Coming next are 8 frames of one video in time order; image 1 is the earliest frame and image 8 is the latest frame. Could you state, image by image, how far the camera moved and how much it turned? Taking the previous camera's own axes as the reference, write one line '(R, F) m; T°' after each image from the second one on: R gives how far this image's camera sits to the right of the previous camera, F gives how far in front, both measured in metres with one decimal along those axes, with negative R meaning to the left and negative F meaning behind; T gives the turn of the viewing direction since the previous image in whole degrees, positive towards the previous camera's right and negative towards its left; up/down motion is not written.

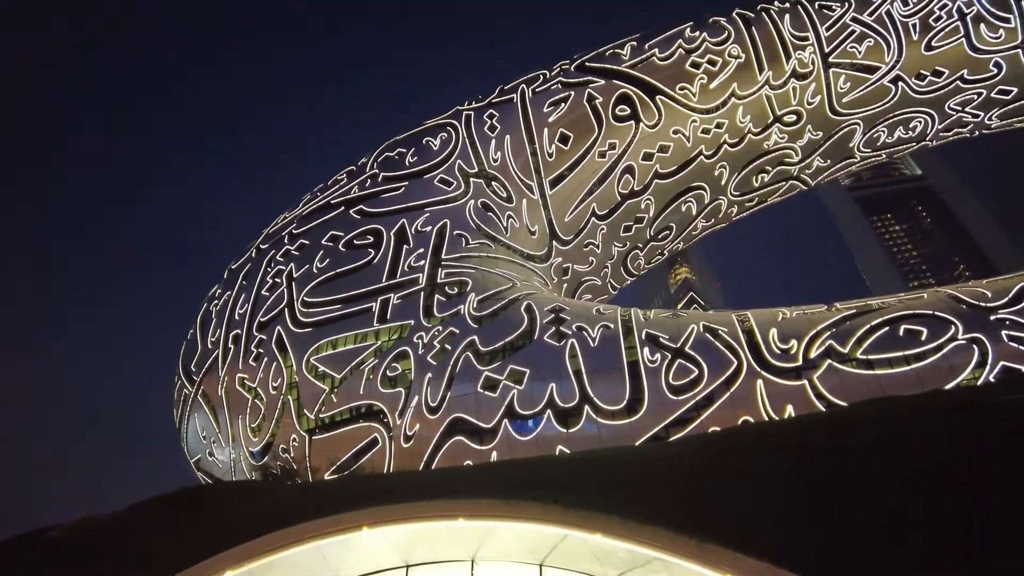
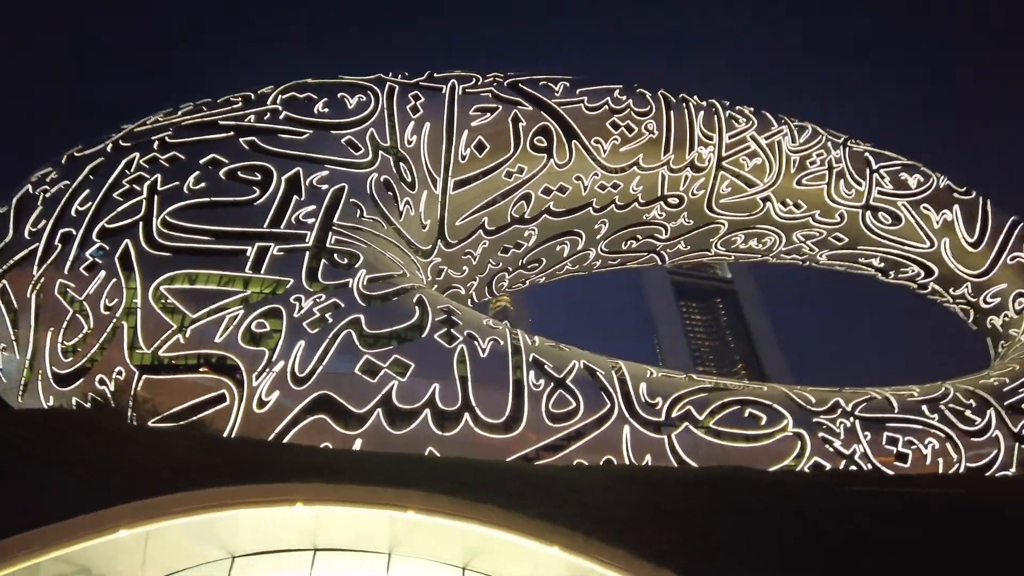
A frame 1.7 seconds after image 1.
(-1.3, +0.3) m; +18°
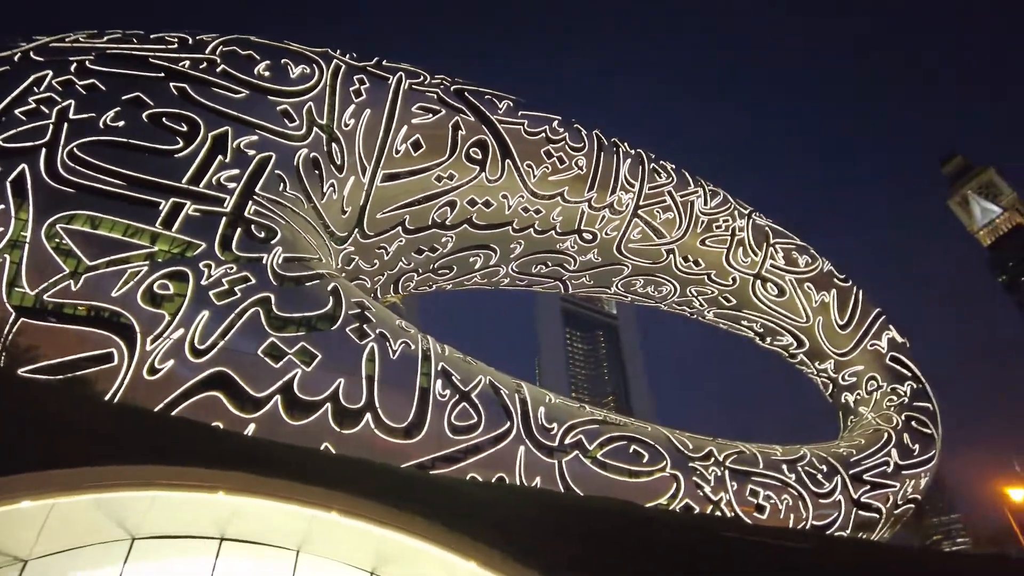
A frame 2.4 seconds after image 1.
(-0.5, 0.0) m; +10°
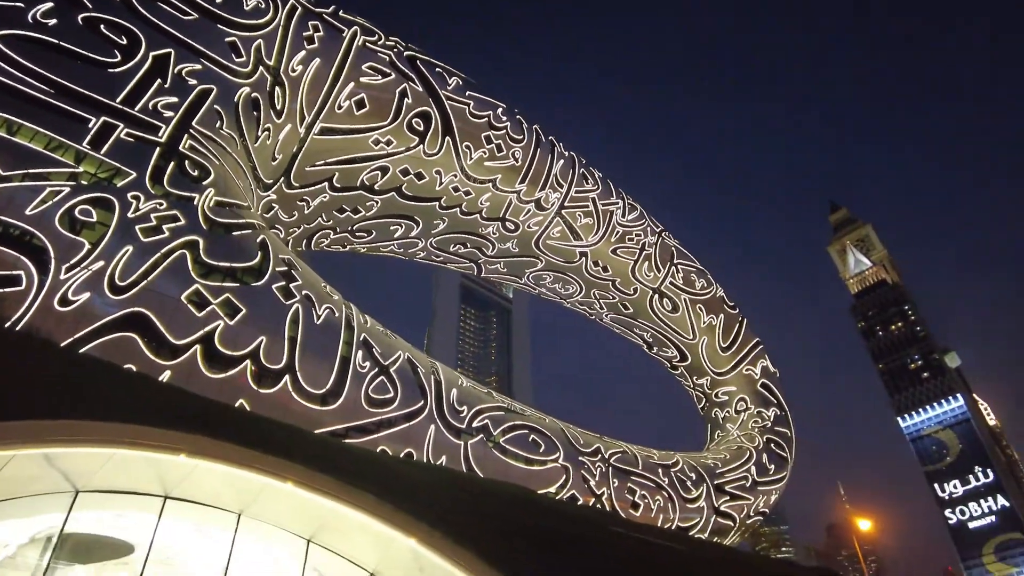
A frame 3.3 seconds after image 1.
(-0.6, -0.2) m; +10°
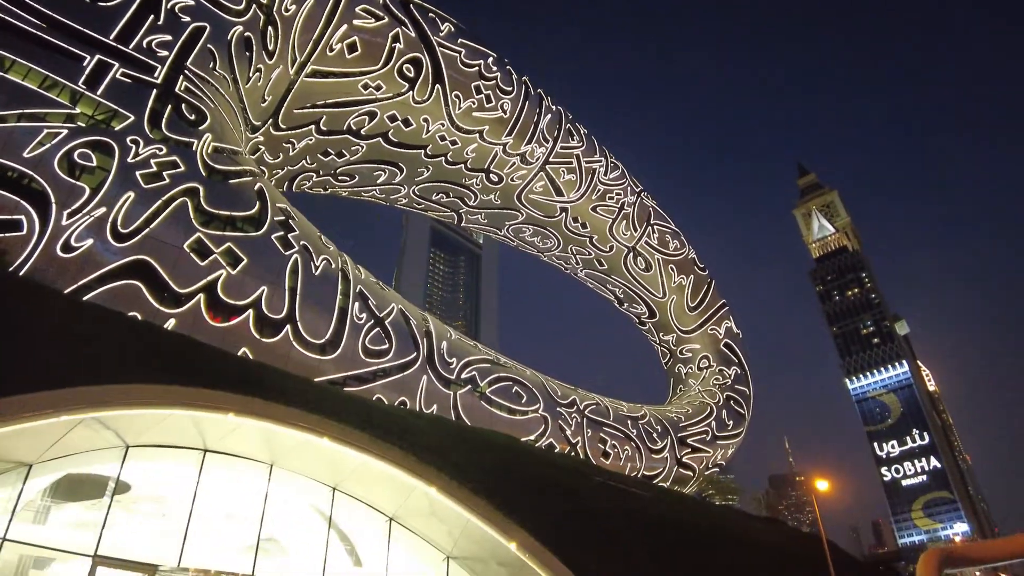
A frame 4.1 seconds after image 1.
(-0.4, -0.2) m; +4°
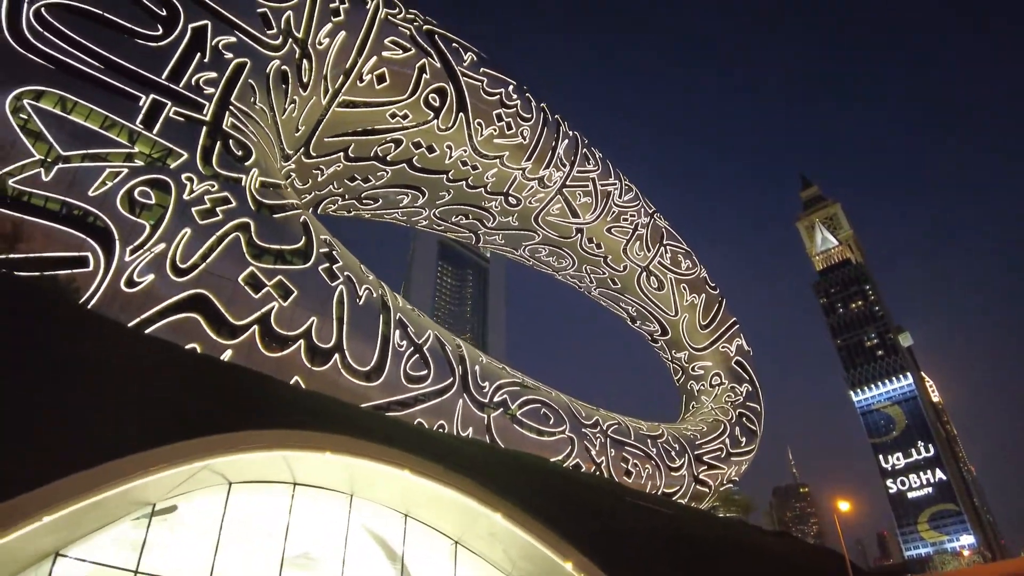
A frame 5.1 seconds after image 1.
(-0.5, -0.3) m; +1°
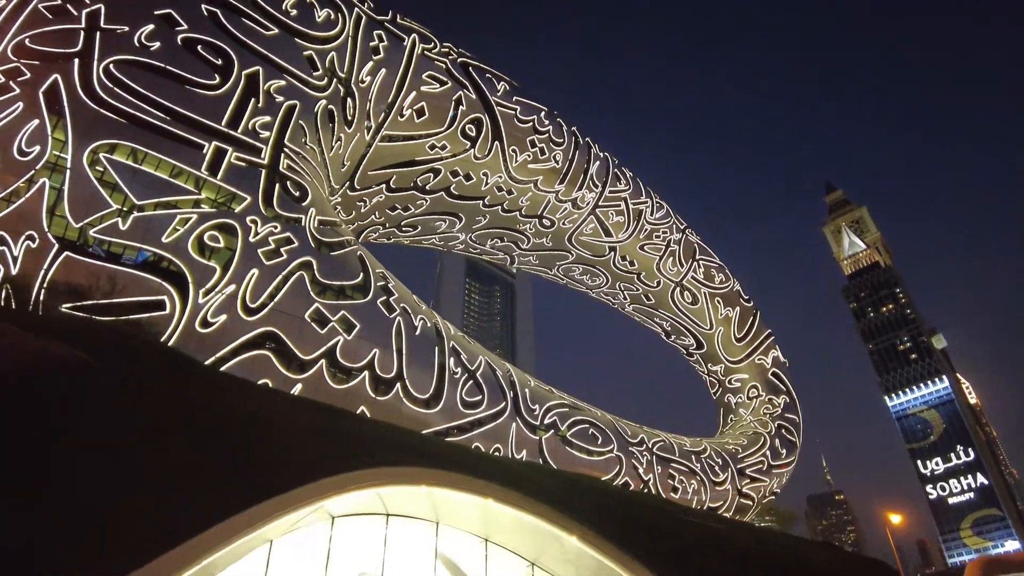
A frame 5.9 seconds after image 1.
(-0.4, -0.3) m; -1°
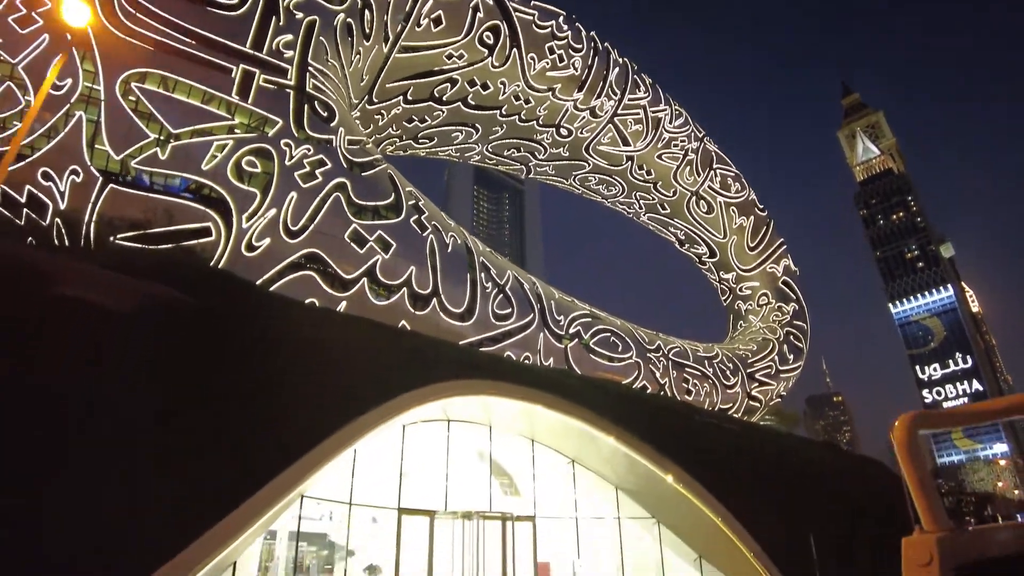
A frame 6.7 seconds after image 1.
(-0.4, -0.3) m; 0°
